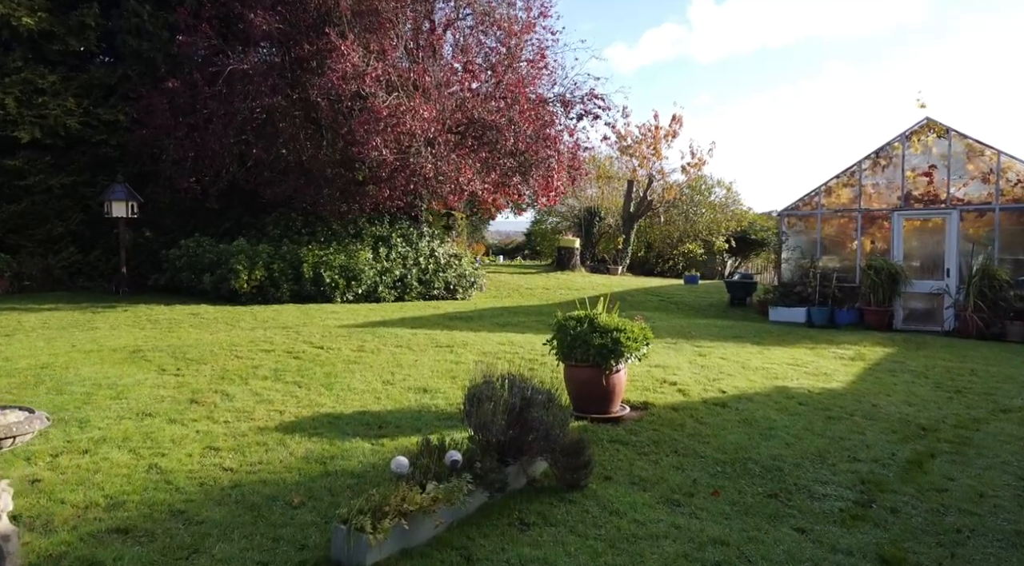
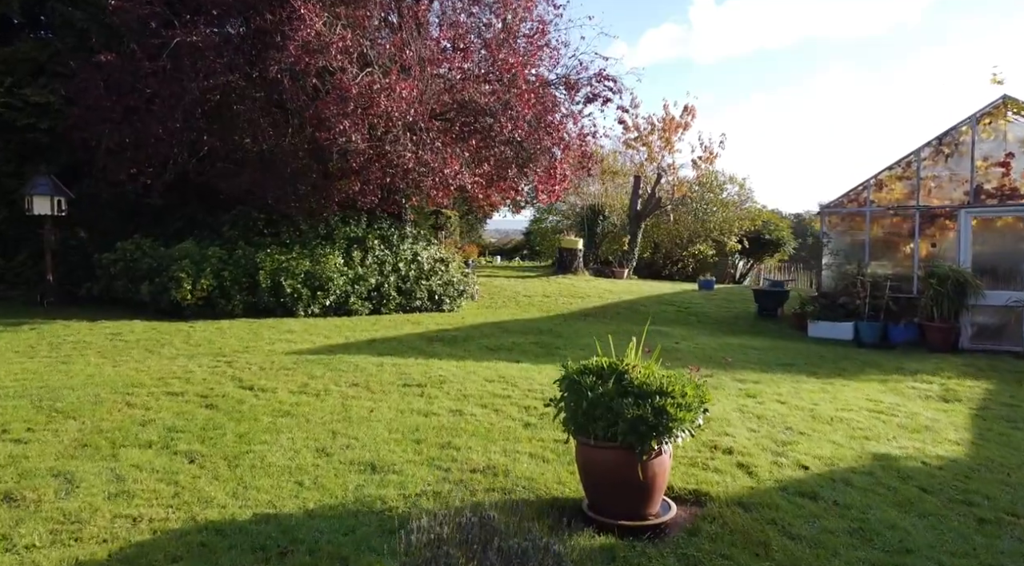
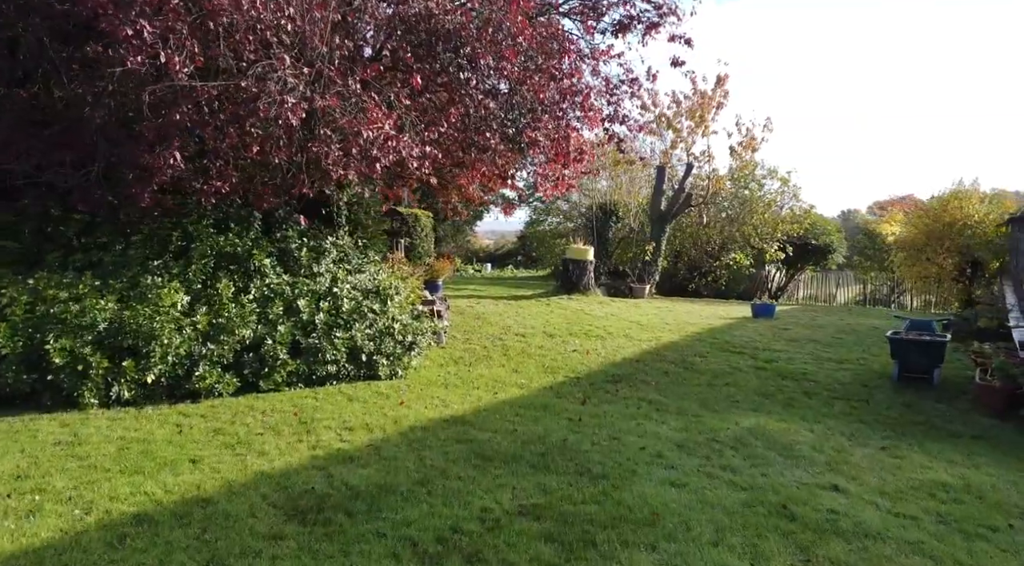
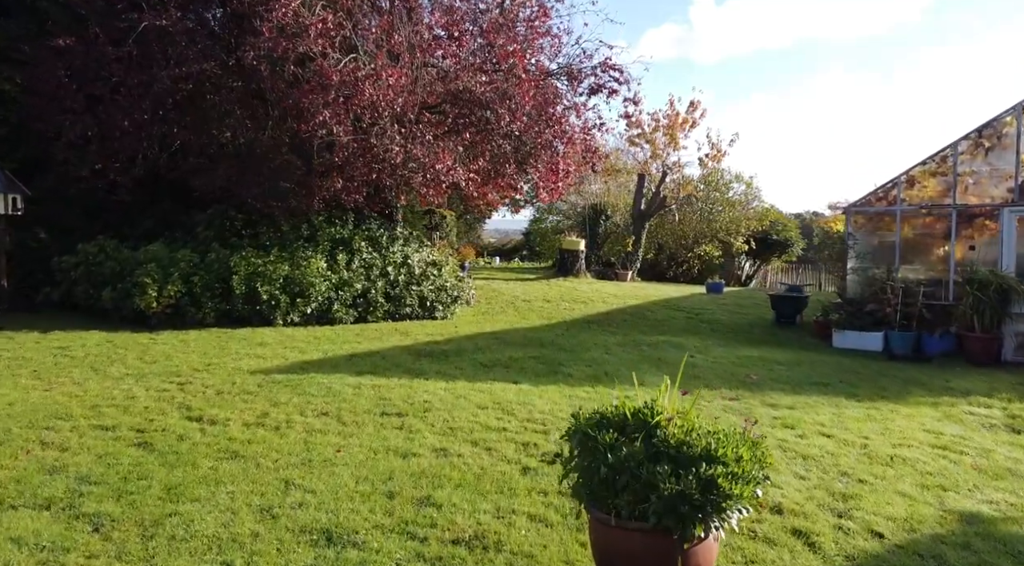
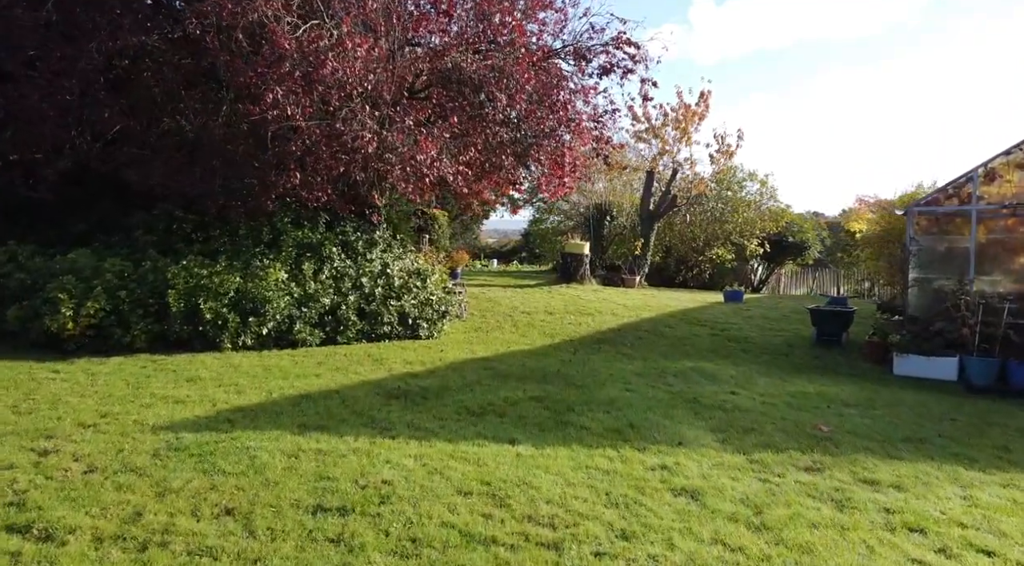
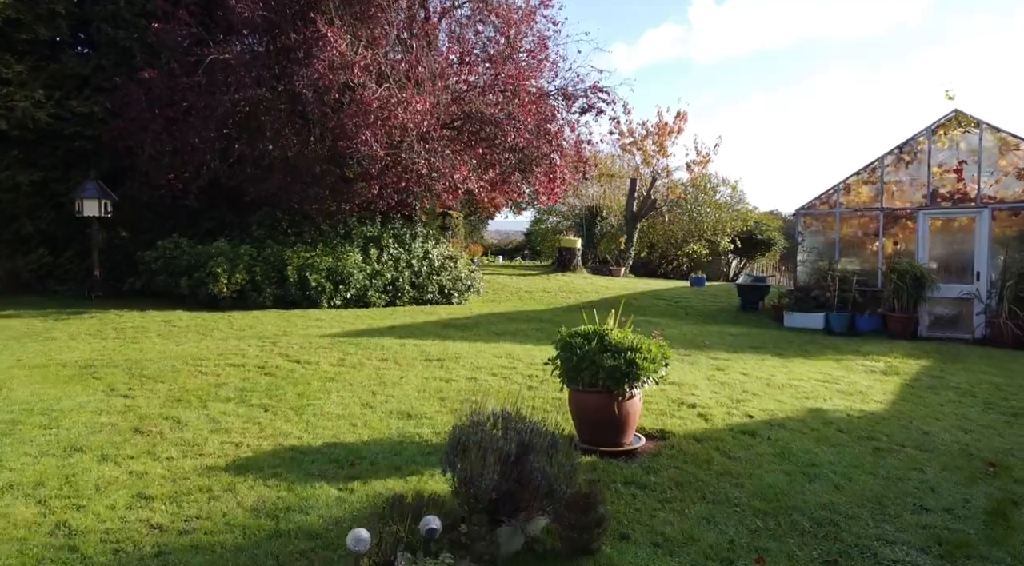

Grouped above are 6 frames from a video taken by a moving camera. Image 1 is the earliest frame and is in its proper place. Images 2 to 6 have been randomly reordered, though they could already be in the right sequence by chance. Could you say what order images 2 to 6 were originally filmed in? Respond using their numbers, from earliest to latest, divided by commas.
6, 2, 4, 5, 3
